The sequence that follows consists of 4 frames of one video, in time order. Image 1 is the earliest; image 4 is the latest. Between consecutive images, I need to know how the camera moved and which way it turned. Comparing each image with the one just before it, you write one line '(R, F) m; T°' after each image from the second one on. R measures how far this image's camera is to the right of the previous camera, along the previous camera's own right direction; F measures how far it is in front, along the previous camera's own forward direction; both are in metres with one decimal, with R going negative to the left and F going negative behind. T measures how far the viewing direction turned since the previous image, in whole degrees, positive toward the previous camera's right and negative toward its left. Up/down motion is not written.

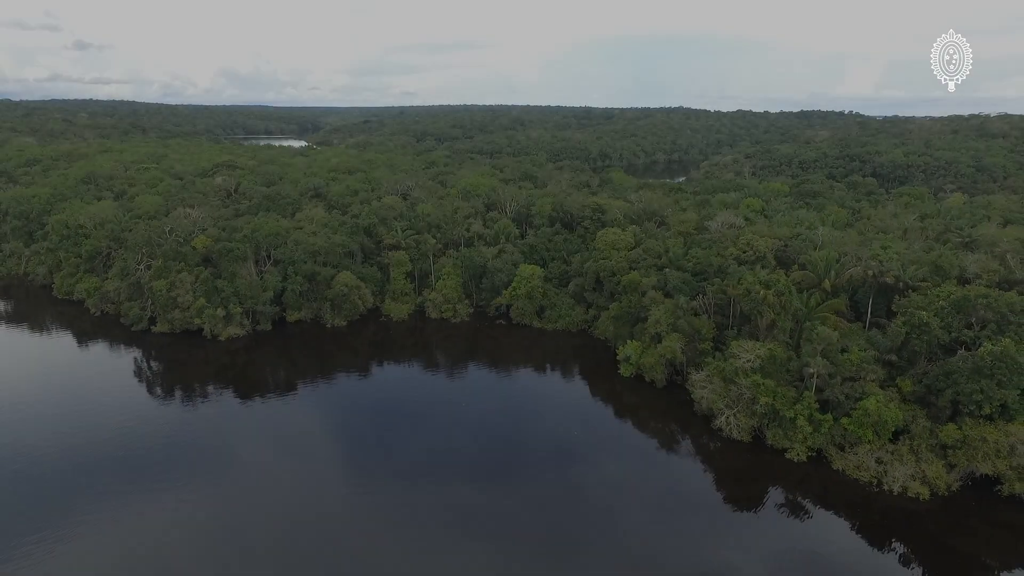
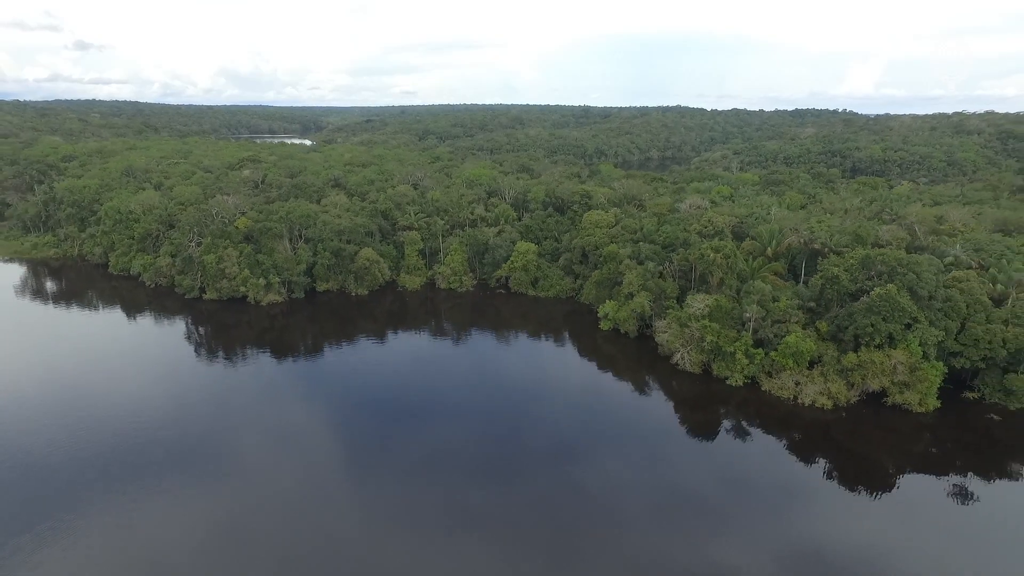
(+0.2, -7.6) m; 0°
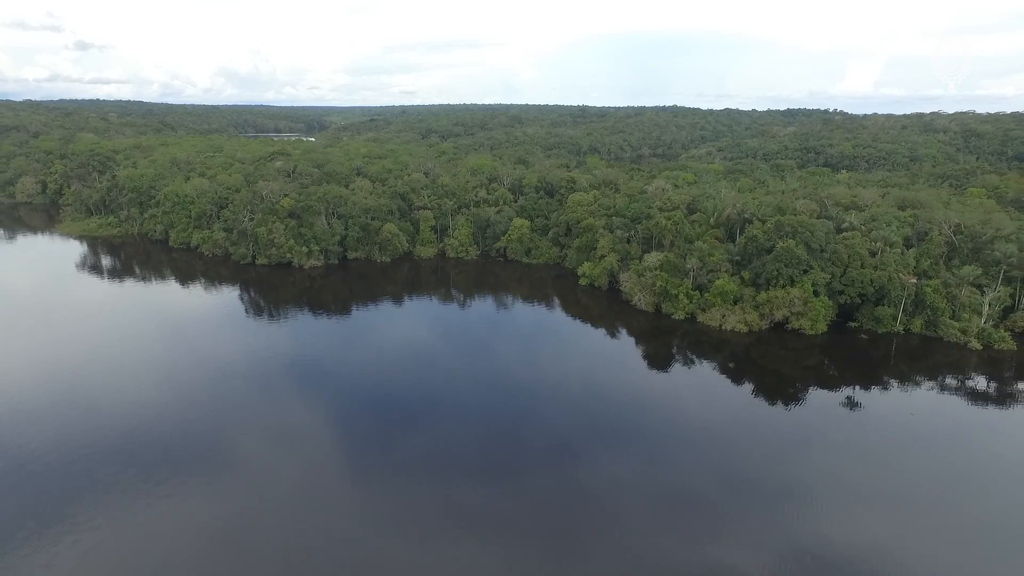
(+0.3, -11.3) m; 0°
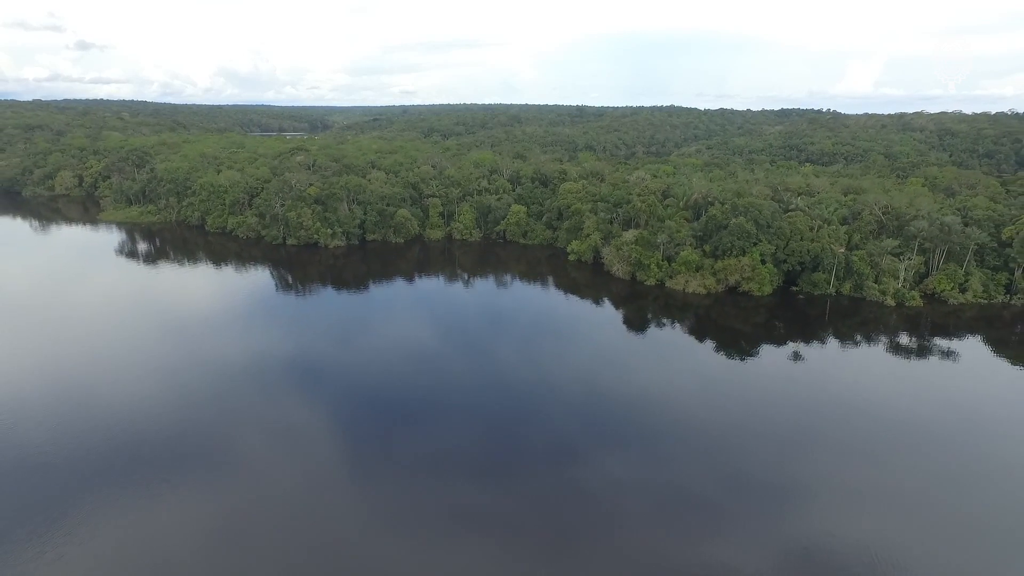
(+0.2, -9.0) m; 0°
